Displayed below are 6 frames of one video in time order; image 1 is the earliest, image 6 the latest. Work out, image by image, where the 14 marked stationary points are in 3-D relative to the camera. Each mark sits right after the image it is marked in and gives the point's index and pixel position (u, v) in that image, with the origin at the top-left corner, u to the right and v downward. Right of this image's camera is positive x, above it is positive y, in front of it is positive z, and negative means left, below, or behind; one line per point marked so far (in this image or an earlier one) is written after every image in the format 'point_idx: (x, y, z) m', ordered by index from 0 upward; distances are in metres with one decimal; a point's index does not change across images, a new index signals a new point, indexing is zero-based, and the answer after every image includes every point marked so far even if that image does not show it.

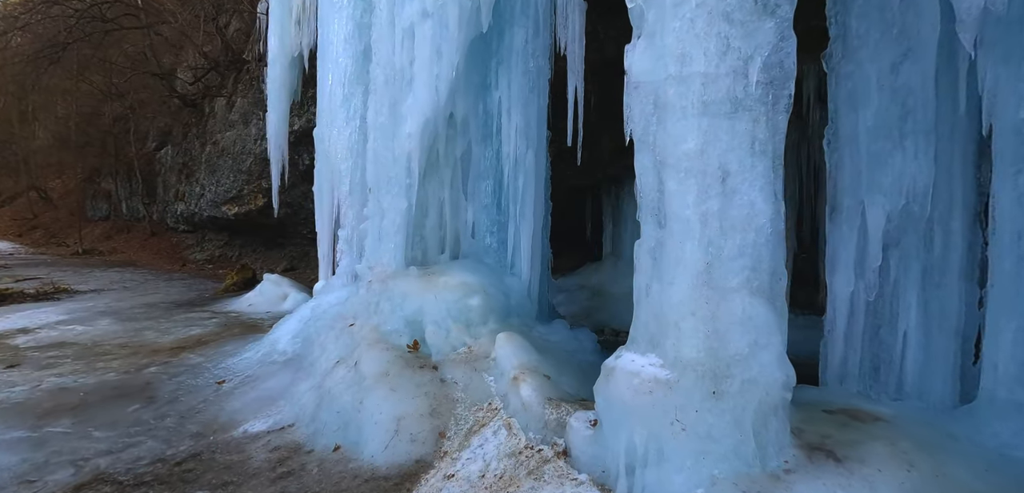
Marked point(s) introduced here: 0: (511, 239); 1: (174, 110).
0: (0.0, 0.0, +2.4) m
1: (-6.1, +2.5, +9.1) m
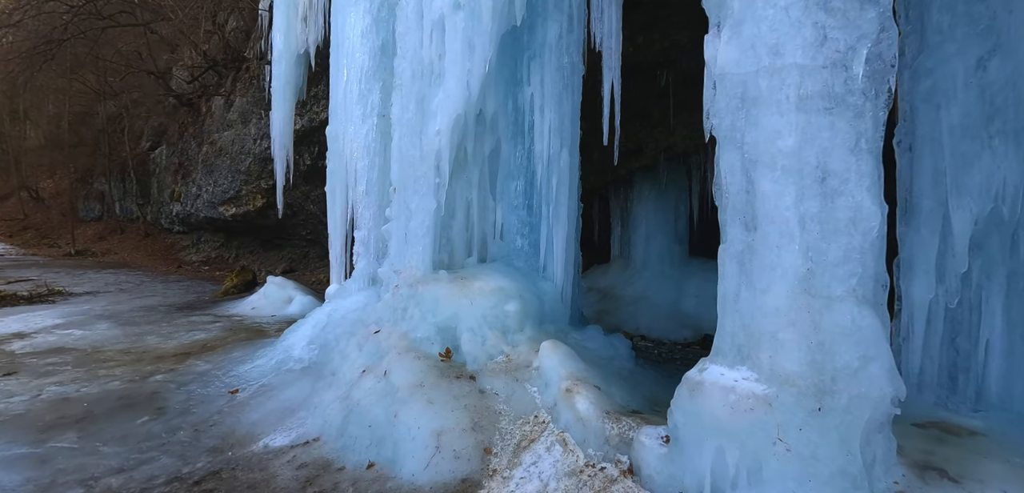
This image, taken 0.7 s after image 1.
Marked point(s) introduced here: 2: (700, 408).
0: (+0.1, 0.0, +2.3) m
1: (-6.1, +2.4, +8.9) m
2: (+0.5, -0.4, +1.2) m
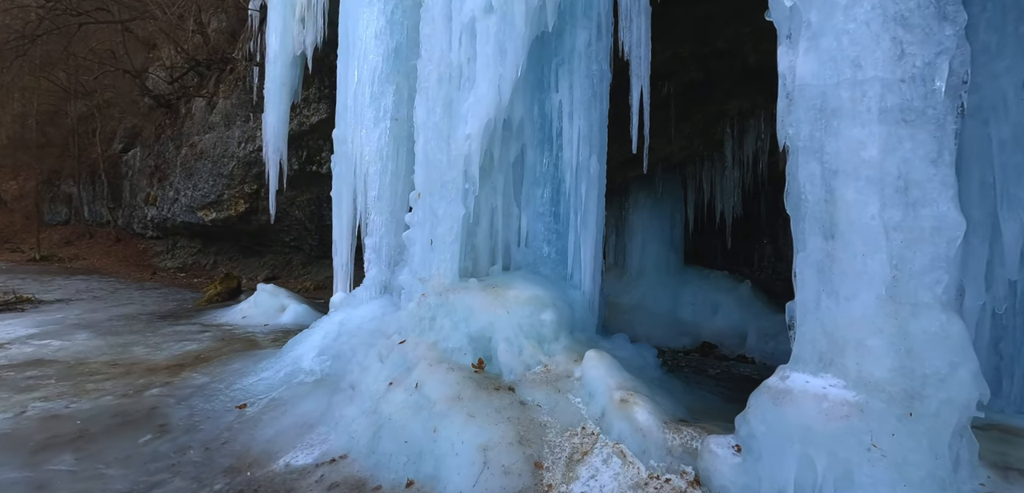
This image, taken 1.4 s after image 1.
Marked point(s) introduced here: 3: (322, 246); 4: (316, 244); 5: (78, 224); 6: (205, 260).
0: (+0.3, 0.0, +2.3) m
1: (-6.3, +2.3, +8.6) m
2: (+0.6, -0.4, +1.2) m
3: (-2.8, 0.0, +7.3) m
4: (-2.9, +0.1, +7.3) m
5: (-8.6, +0.5, +10.0) m
6: (-4.9, -0.2, +8.0) m
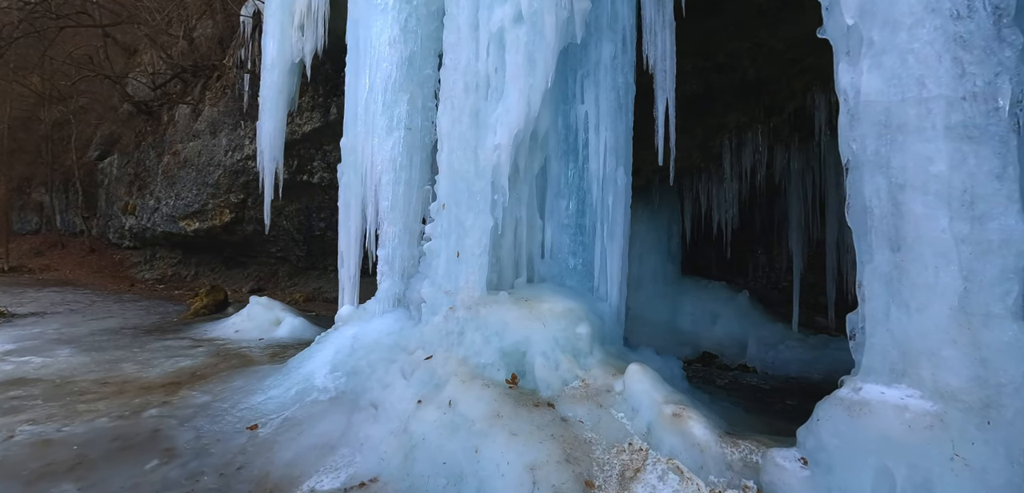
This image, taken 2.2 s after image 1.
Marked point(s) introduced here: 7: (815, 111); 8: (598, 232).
0: (+0.4, -0.1, +2.2) m
1: (-6.4, +2.1, +8.3) m
2: (+0.8, -0.4, +1.1) m
3: (-2.9, -0.1, +7.1) m
4: (-3.0, -0.1, +7.1) m
5: (-8.8, +0.3, +9.6) m
6: (-5.1, -0.4, +7.8) m
7: (+2.4, +1.1, +4.0) m
8: (+0.4, +0.1, +2.3) m
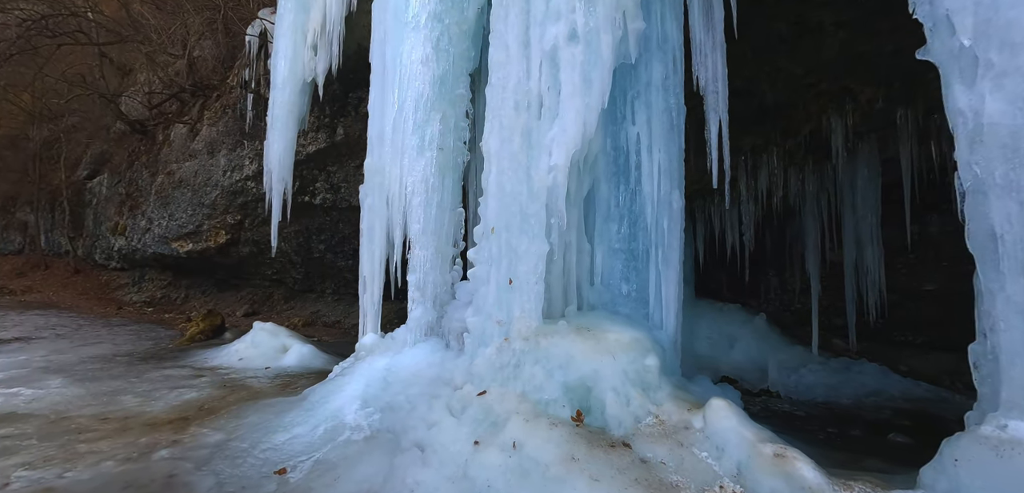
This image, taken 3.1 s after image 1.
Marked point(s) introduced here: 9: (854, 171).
0: (+0.6, -0.2, +2.1) m
1: (-6.4, +1.8, +8.1) m
2: (+1.1, -0.5, +1.0) m
3: (-2.8, -0.4, +6.9) m
4: (-2.9, -0.4, +6.9) m
5: (-8.9, -0.2, +9.2) m
6: (-5.0, -0.7, +7.5) m
7: (+2.5, +0.9, +4.0) m
8: (+0.6, 0.0, +2.2) m
9: (+2.8, +0.7, +4.2) m
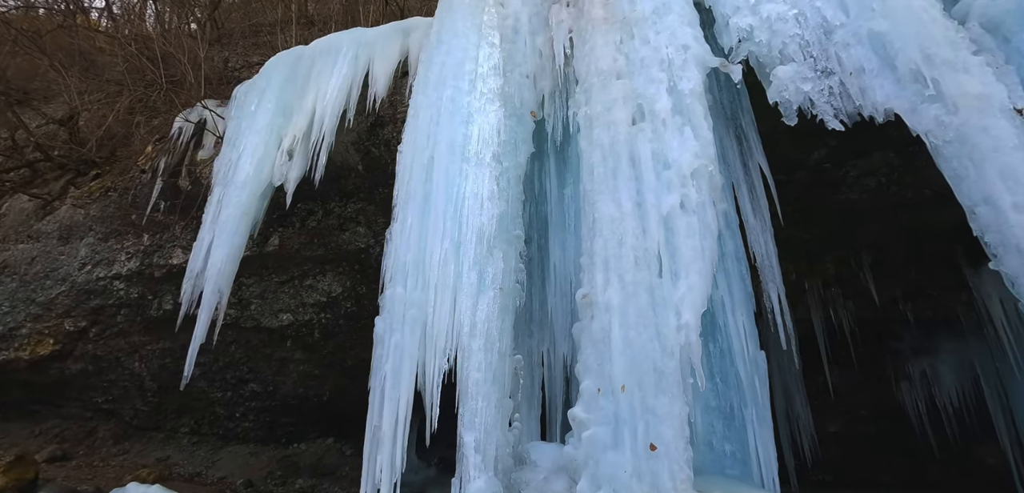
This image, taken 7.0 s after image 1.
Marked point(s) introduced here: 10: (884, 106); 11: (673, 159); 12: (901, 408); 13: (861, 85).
0: (+1.0, -0.9, +2.1) m
1: (-7.4, +0.6, +5.9) m
2: (+1.8, -1.0, +1.2) m
3: (-3.8, -1.8, +5.3) m
4: (-3.9, -1.7, +5.3) m
5: (-10.2, -1.2, +5.6) m
6: (-6.1, -1.9, +5.1) m
7: (+2.3, -0.6, +4.7) m
8: (+1.0, -0.8, +2.2) m
9: (+2.5, -0.9, +4.9) m
10: (+1.7, +0.7, +2.3) m
11: (+0.8, +0.4, +2.3) m
12: (+3.6, -1.6, +4.7) m
13: (+1.7, +0.8, +2.4) m
